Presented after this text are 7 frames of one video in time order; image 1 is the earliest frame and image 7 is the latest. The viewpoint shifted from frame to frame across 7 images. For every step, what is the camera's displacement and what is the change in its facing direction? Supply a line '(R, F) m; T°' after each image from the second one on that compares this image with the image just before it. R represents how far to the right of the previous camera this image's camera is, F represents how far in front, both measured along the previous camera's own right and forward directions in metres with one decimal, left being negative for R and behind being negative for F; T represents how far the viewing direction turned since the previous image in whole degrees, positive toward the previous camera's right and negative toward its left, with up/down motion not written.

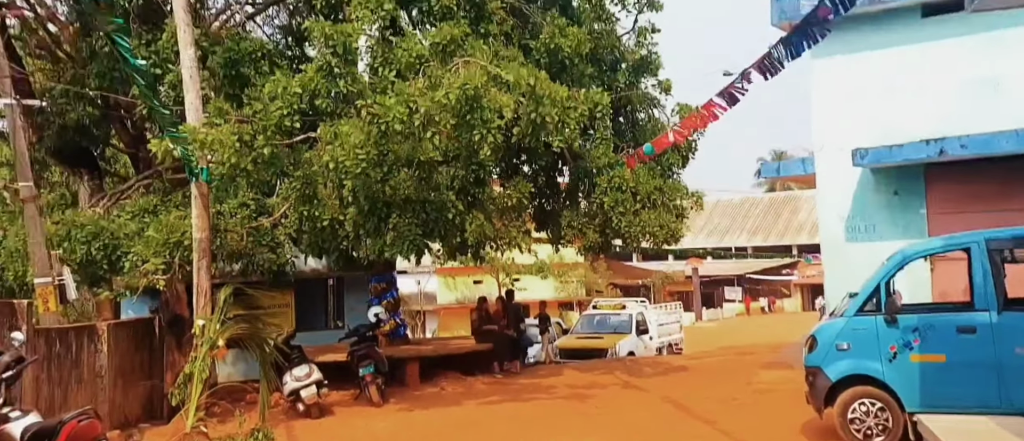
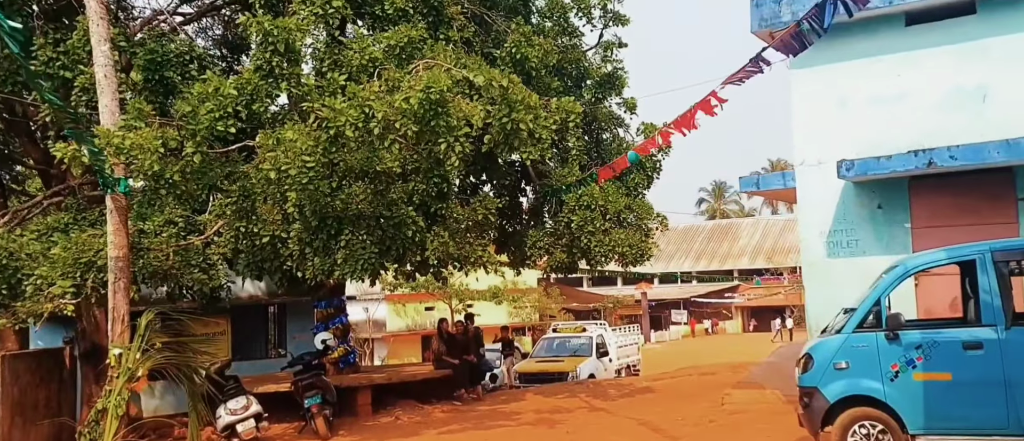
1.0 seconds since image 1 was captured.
(-0.1, +0.8) m; +3°
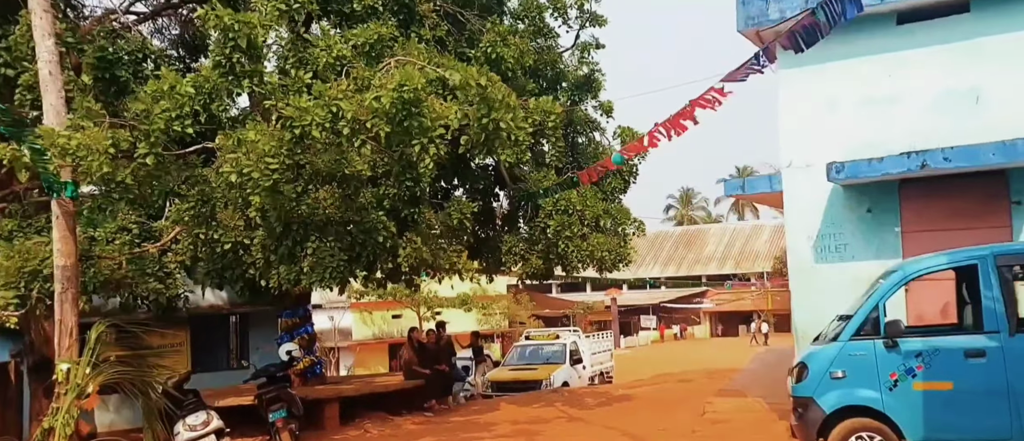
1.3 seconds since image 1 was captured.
(-0.1, +0.4) m; +2°
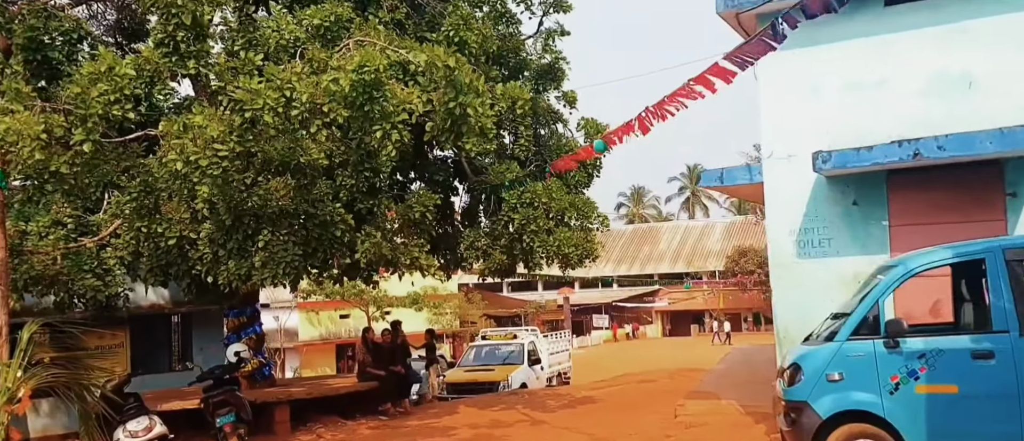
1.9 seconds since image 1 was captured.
(-0.2, +0.5) m; +3°
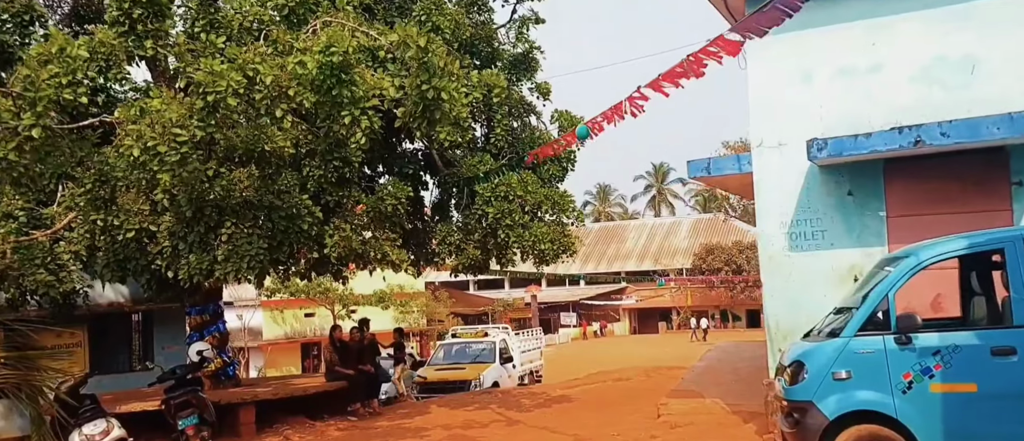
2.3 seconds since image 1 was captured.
(-0.1, +0.4) m; +2°
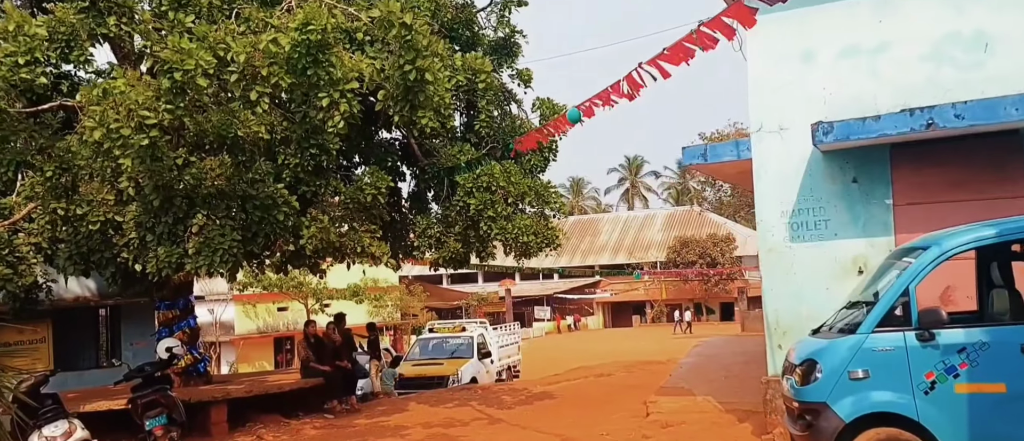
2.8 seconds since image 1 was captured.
(-0.2, +0.4) m; +2°
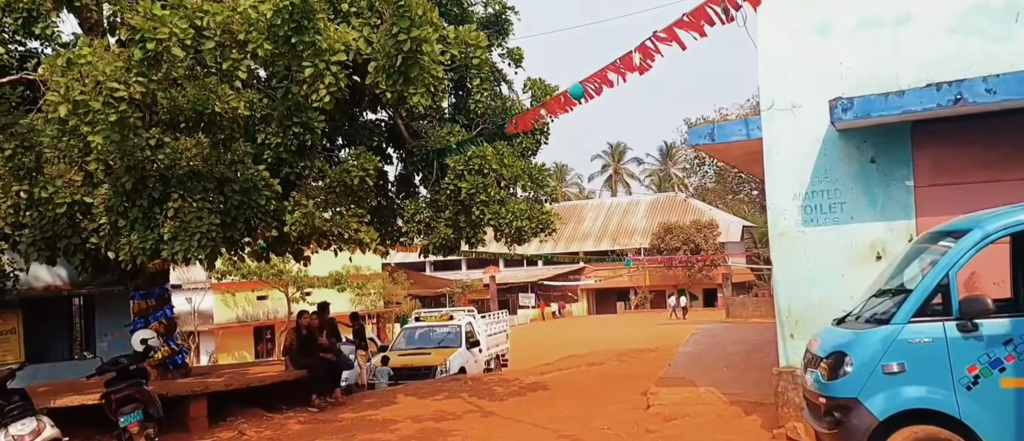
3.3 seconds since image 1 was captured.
(-0.1, +0.5) m; +1°
